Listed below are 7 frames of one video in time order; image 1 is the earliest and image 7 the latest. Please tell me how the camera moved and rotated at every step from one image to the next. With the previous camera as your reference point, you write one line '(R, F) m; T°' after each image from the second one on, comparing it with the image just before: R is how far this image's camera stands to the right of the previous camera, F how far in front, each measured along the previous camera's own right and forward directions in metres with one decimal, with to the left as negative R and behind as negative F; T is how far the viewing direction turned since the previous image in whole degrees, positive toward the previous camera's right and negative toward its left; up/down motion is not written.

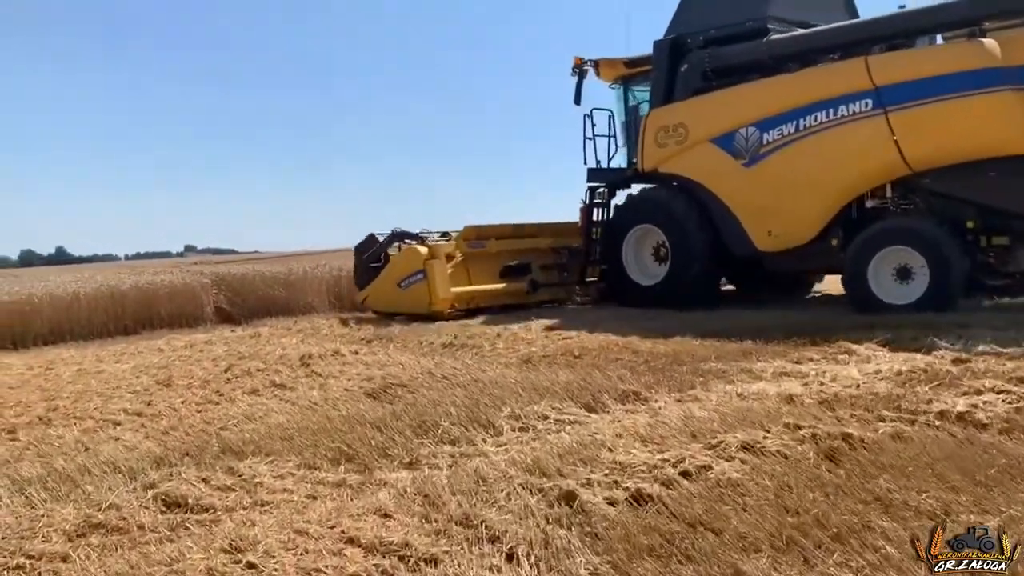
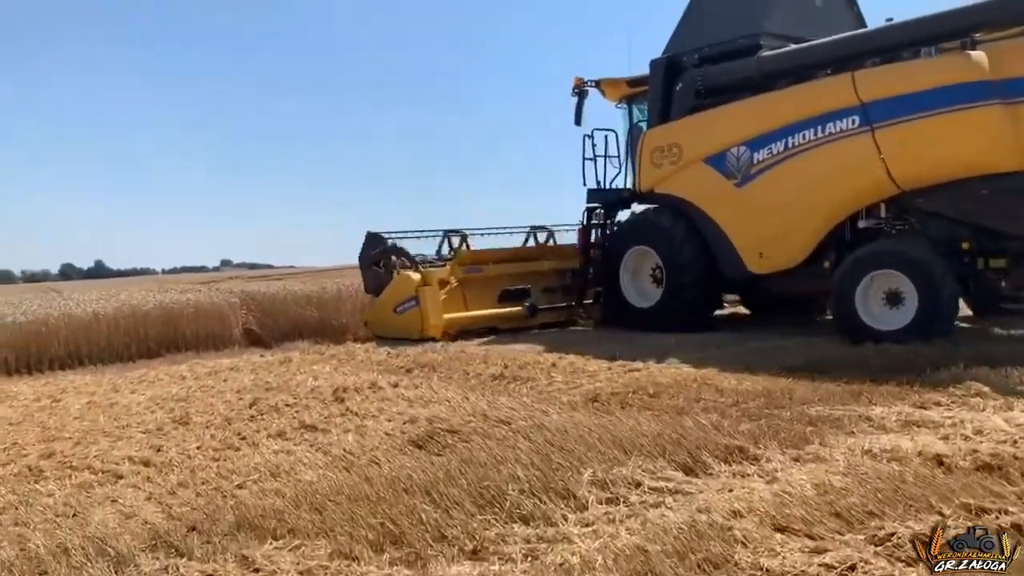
(-0.2, +0.8) m; -2°
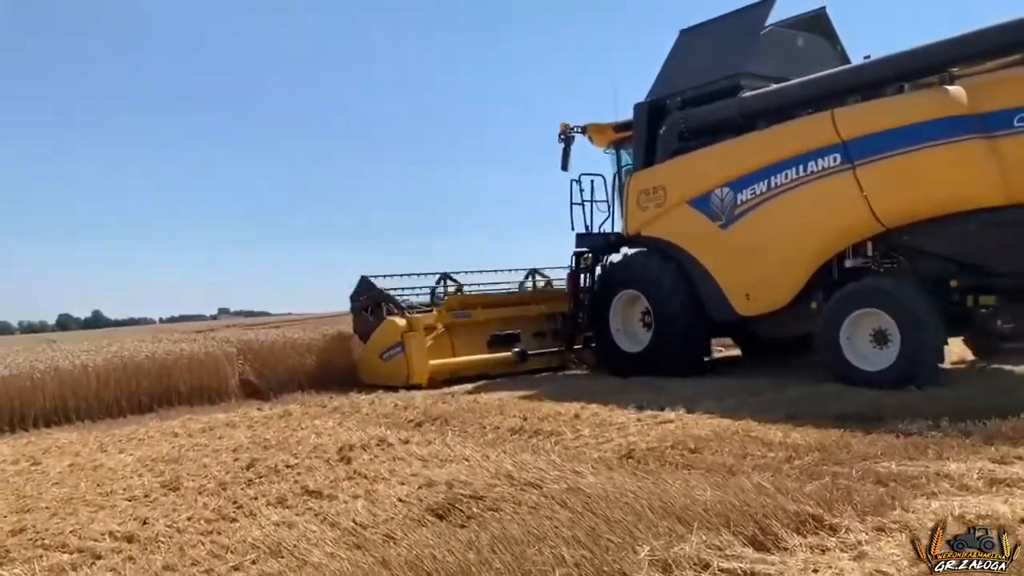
(-0.1, +0.5) m; 0°
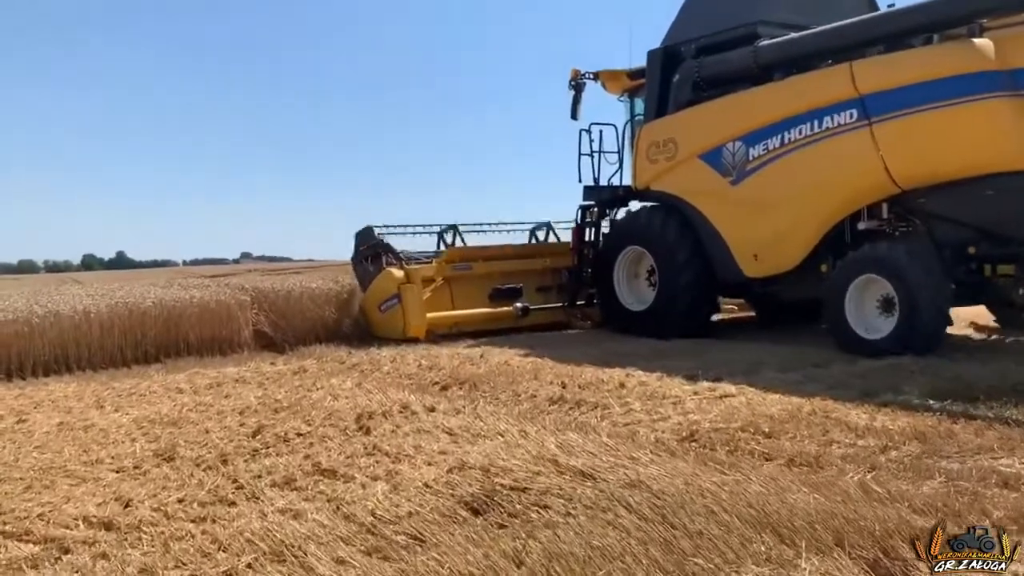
(-0.1, +0.7) m; -1°
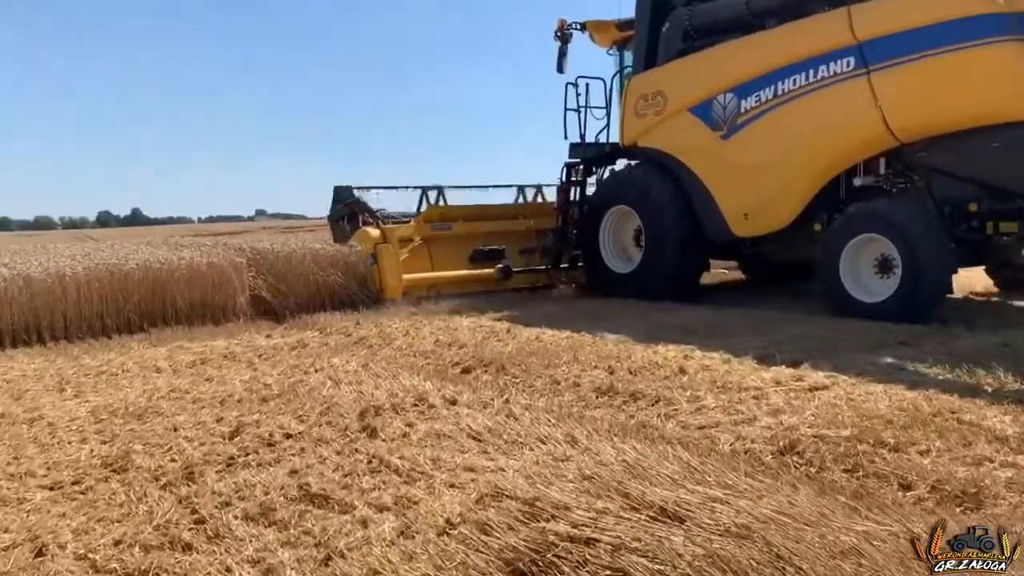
(-0.1, +1.0) m; -1°
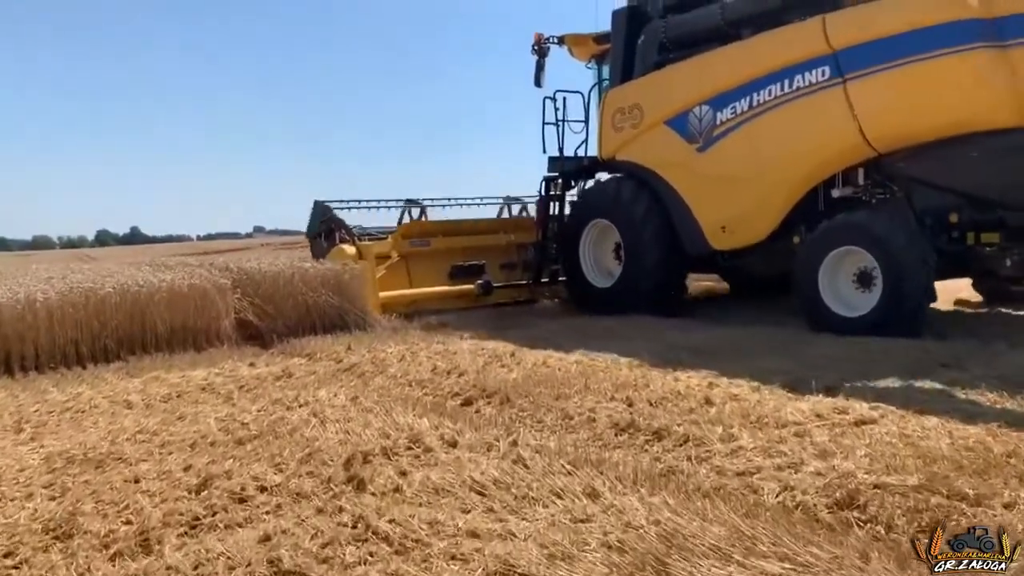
(0.0, +0.5) m; 0°
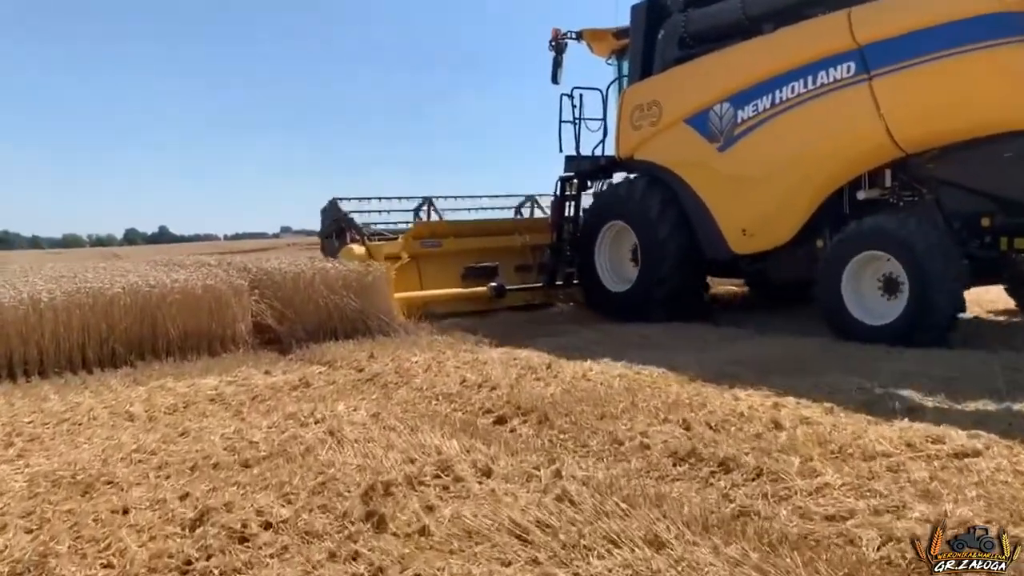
(-0.1, +0.5) m; -2°
